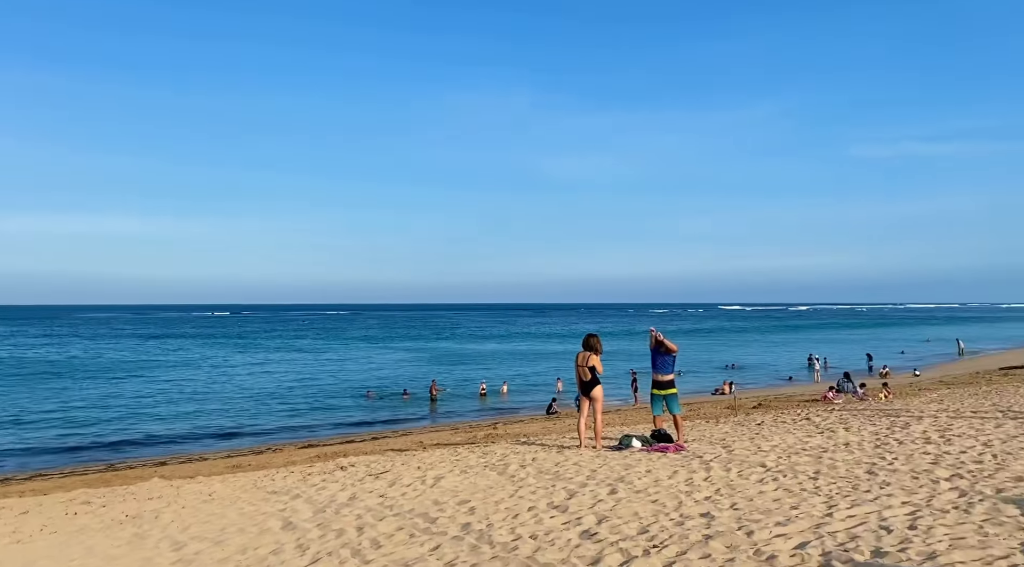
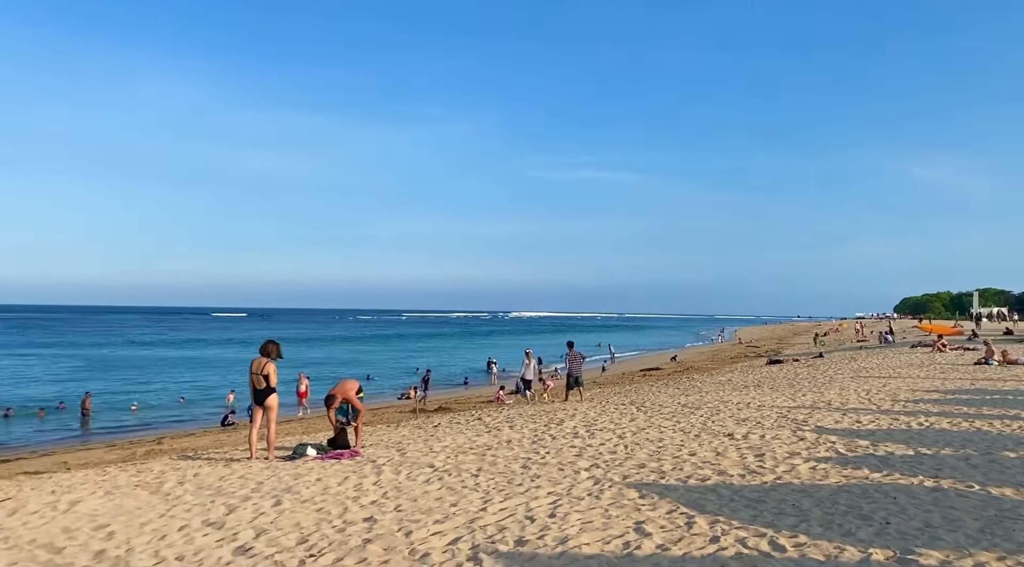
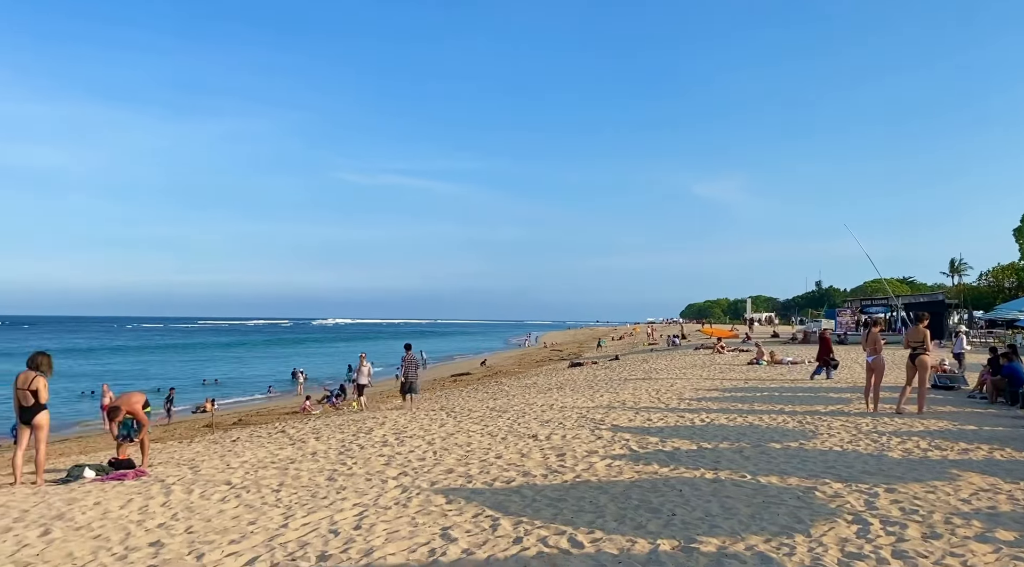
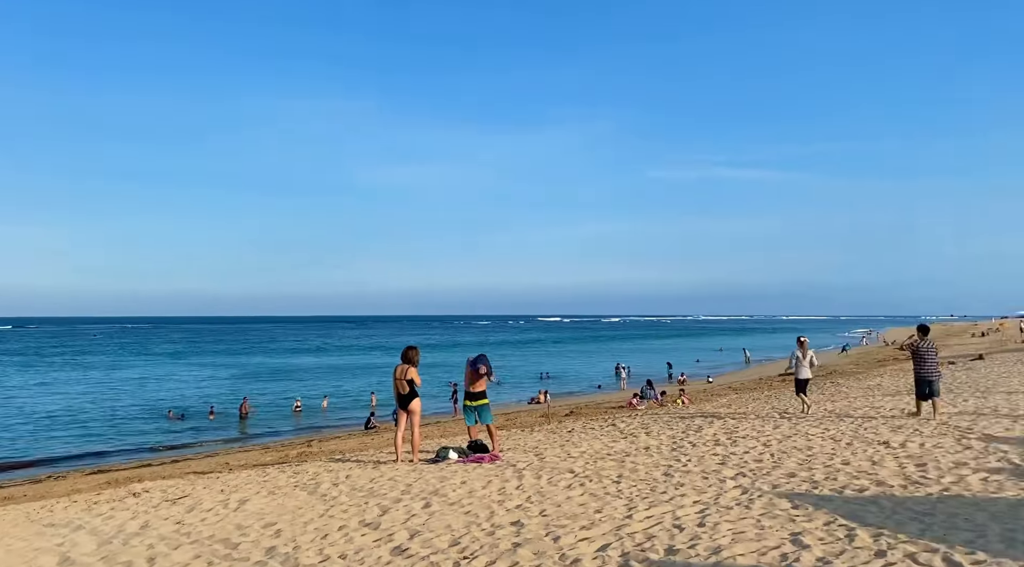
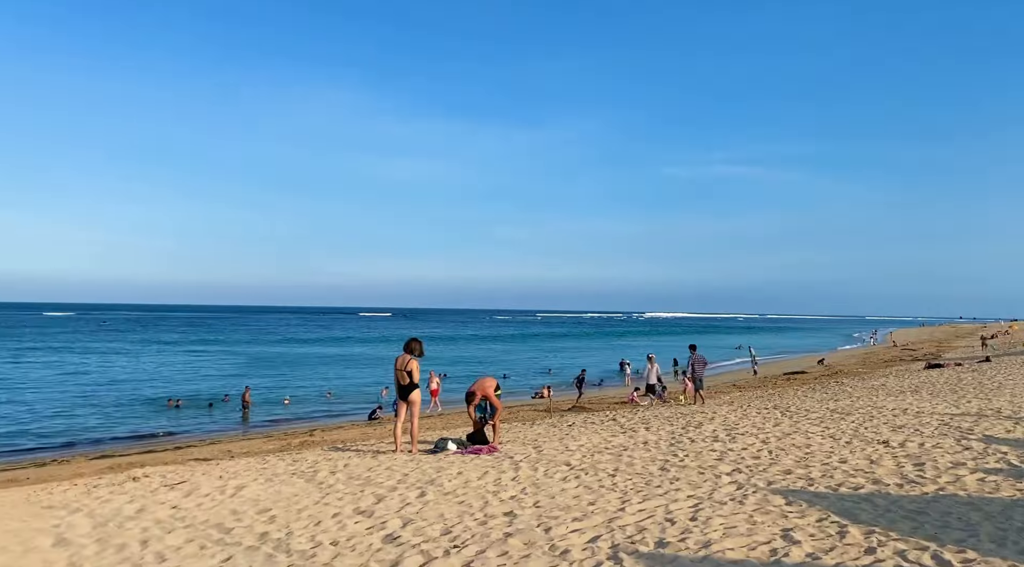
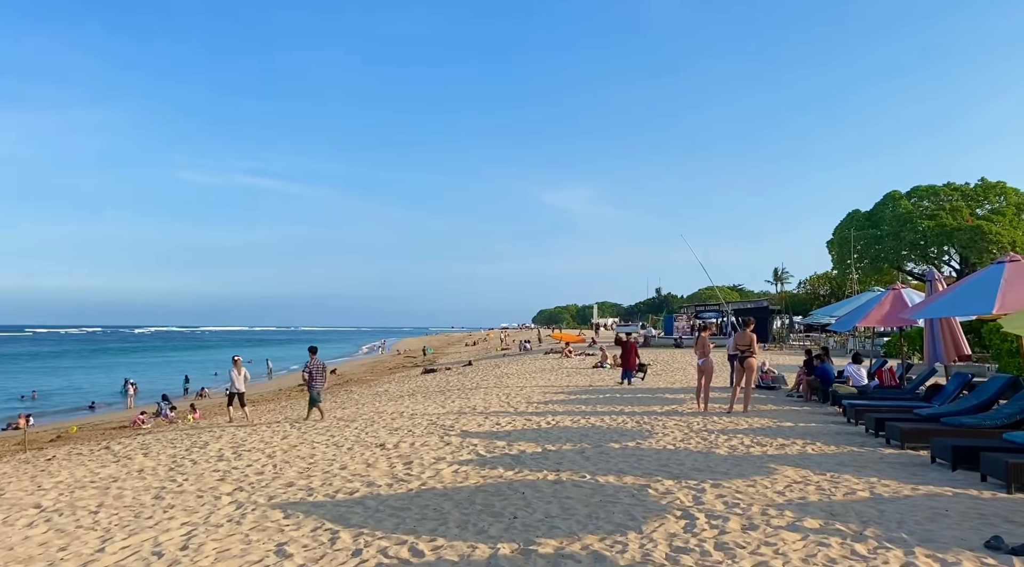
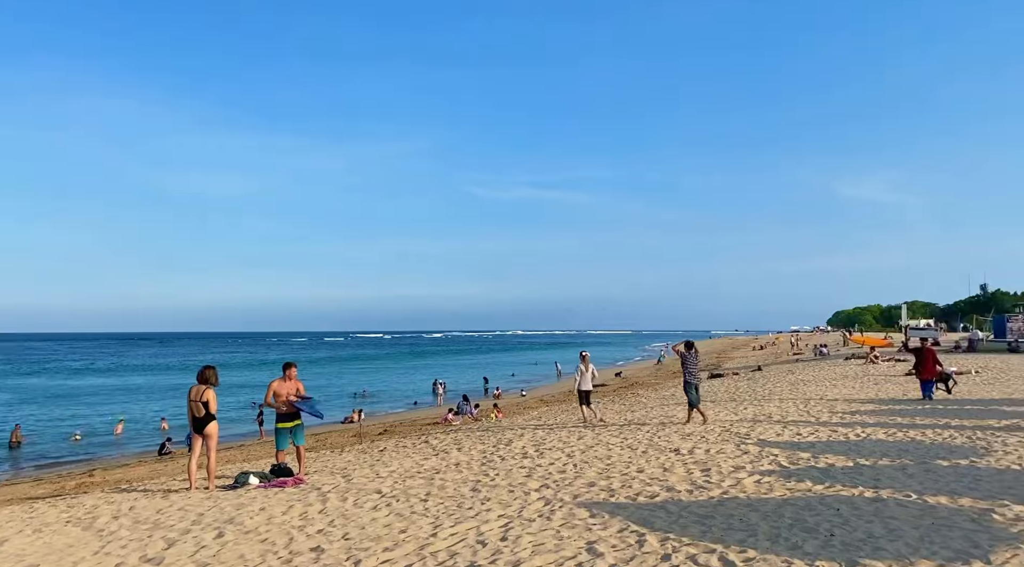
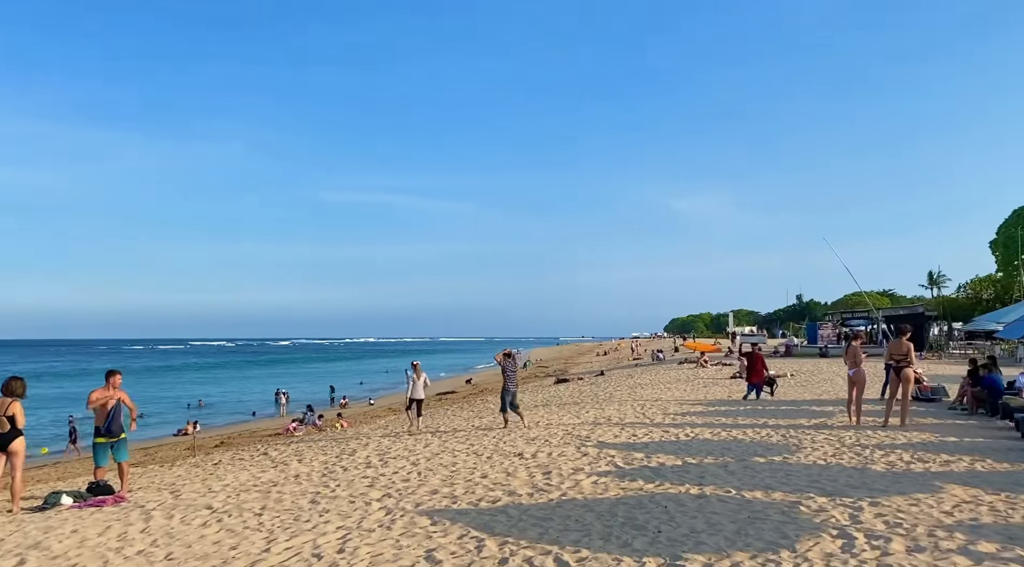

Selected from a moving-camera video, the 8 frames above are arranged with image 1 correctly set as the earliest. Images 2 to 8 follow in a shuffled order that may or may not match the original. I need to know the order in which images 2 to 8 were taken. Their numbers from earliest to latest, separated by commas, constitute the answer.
4, 7, 8, 6, 3, 2, 5
